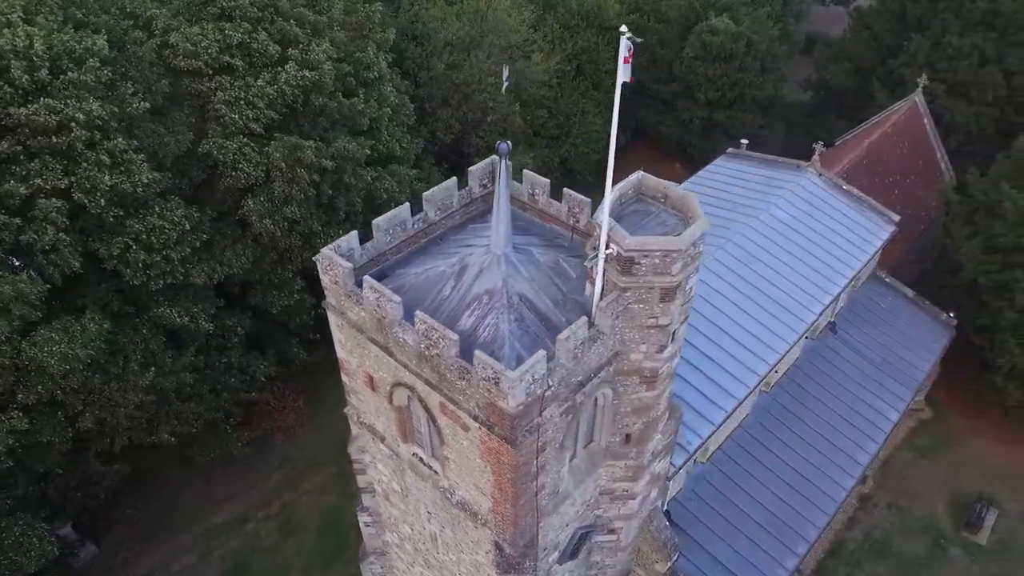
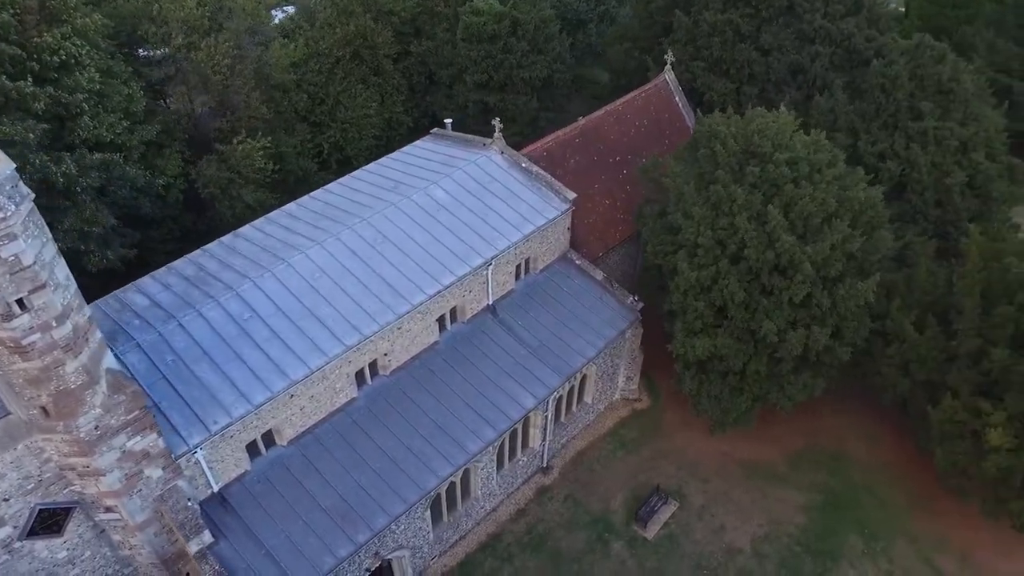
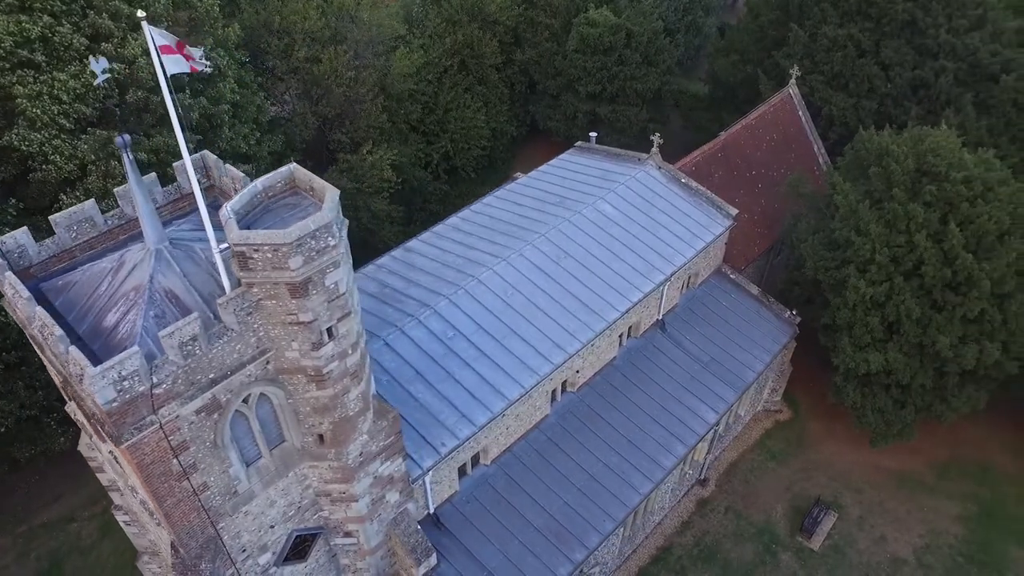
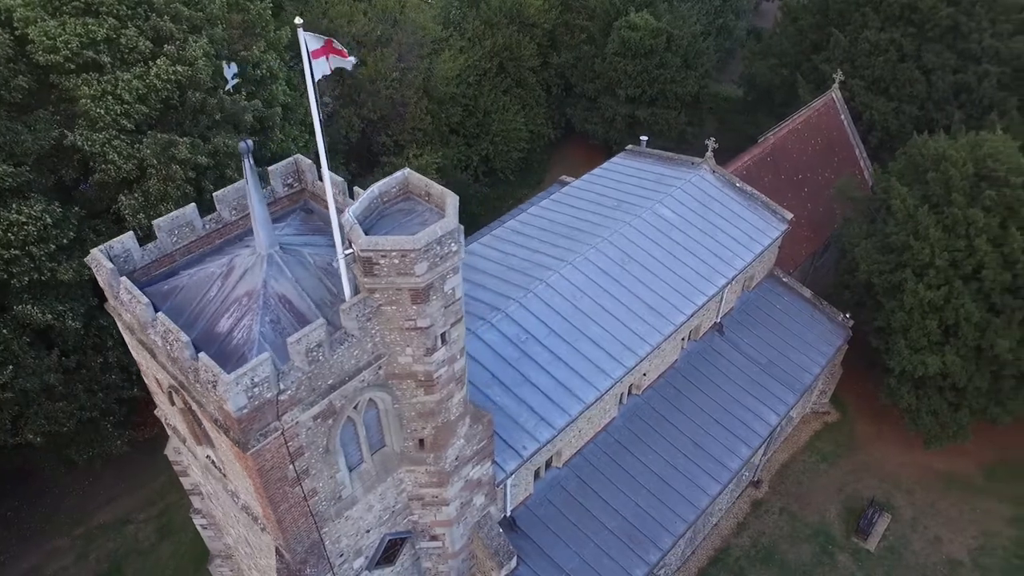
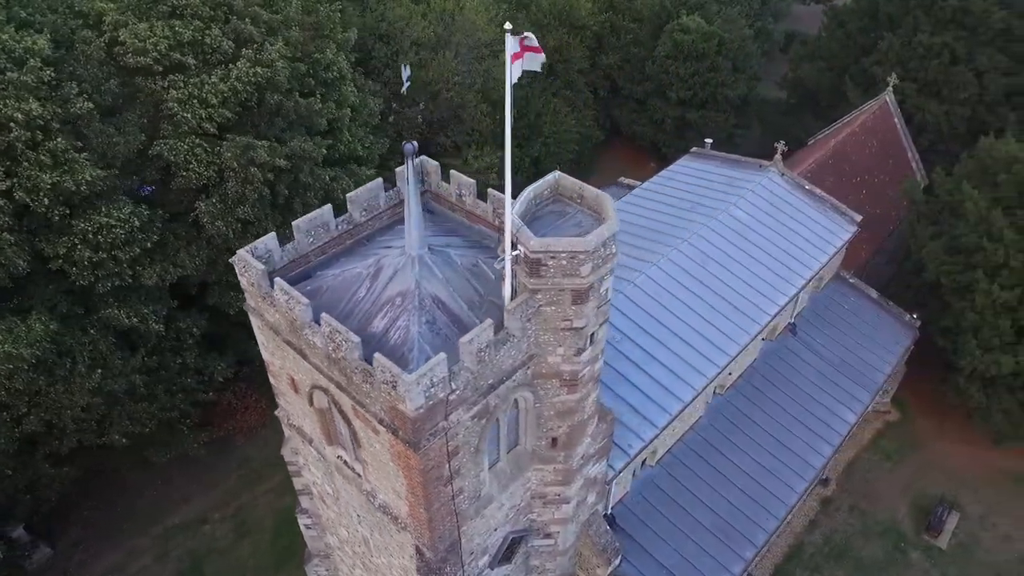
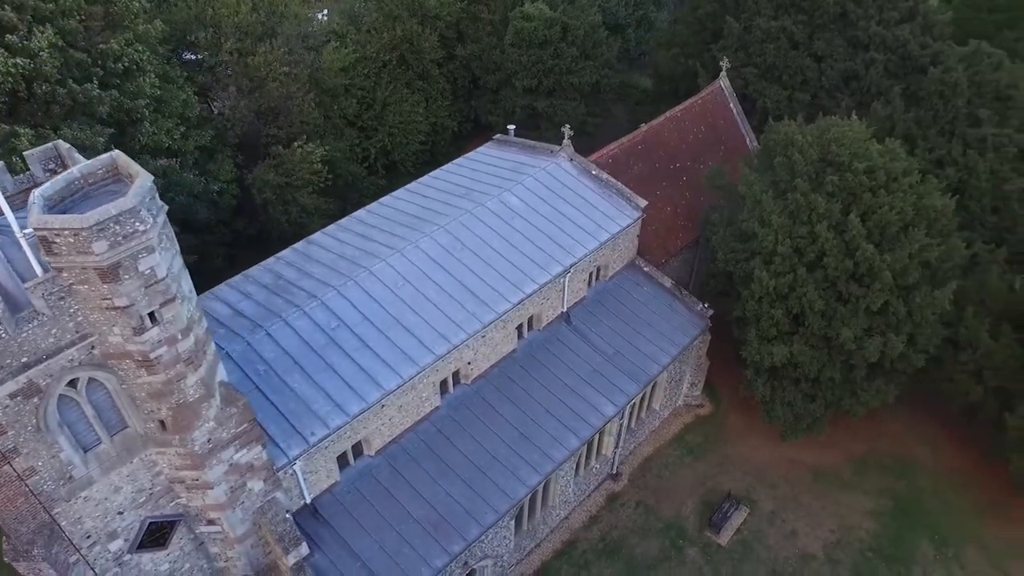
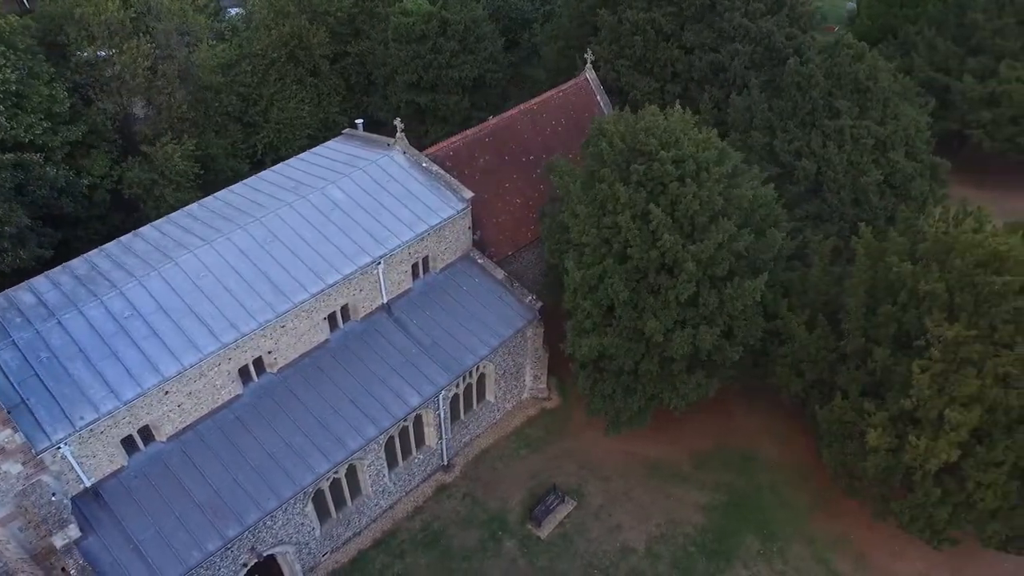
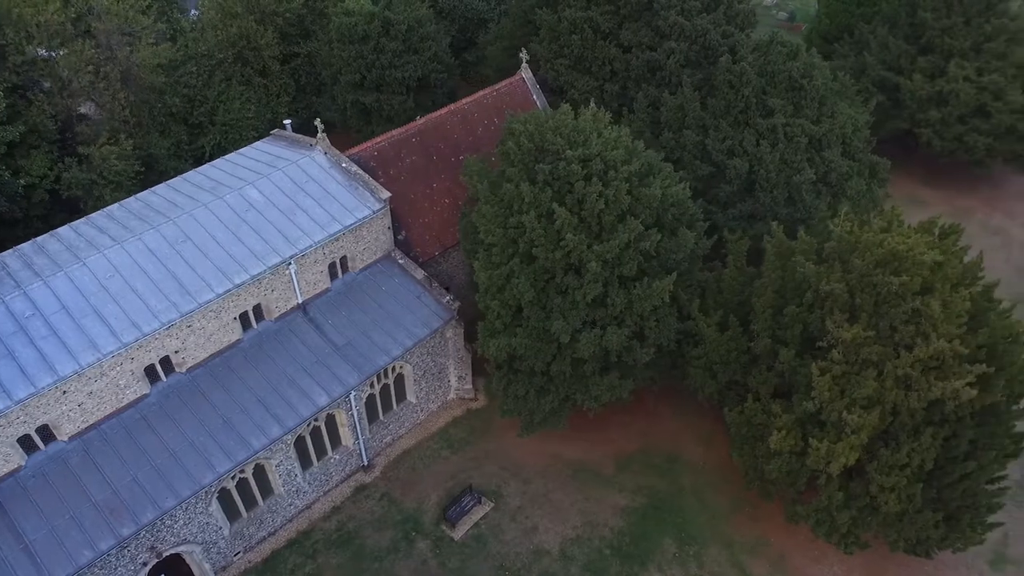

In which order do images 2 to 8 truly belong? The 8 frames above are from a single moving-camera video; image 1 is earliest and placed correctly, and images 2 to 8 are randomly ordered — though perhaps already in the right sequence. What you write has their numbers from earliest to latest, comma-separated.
5, 4, 3, 6, 2, 7, 8
